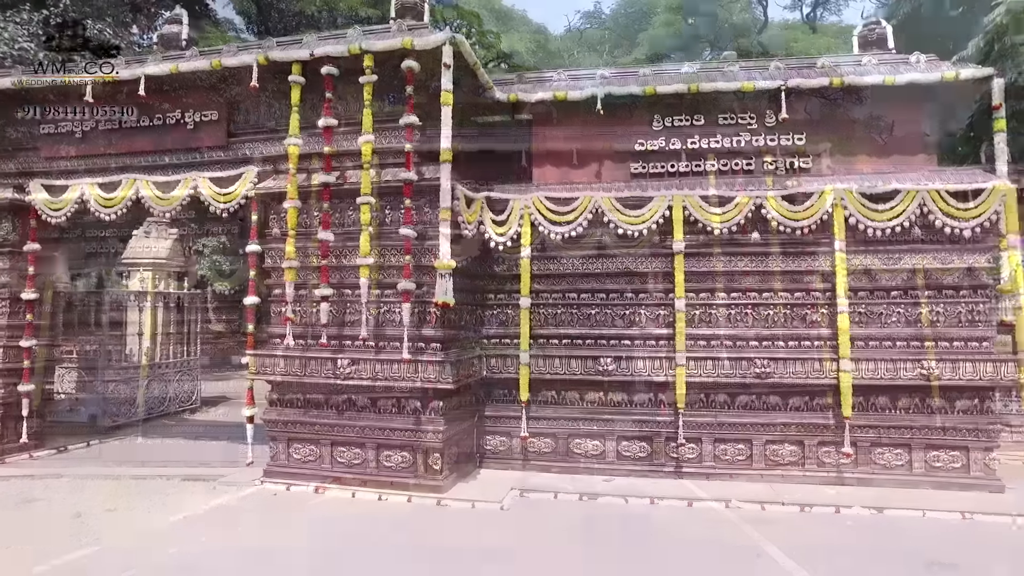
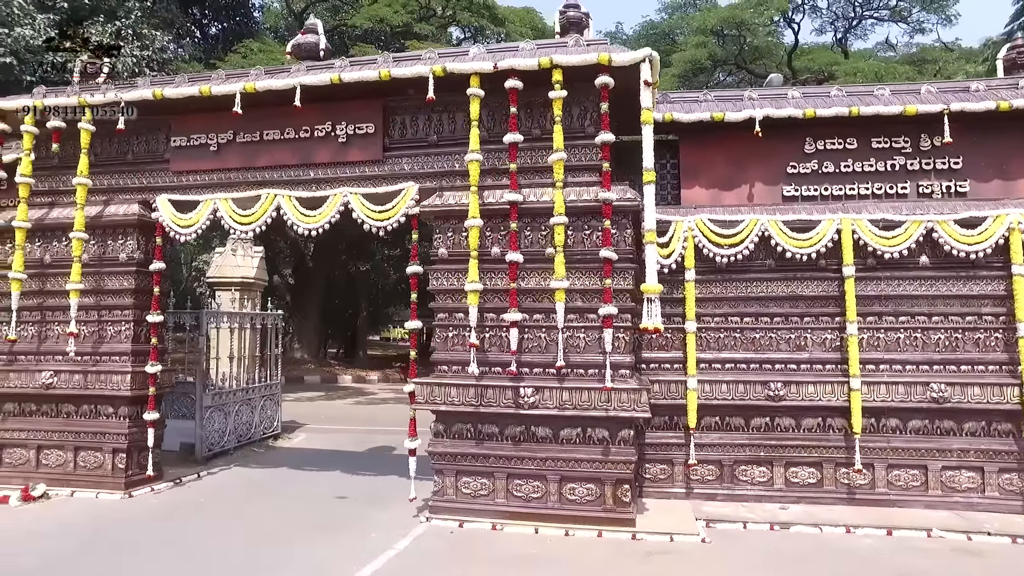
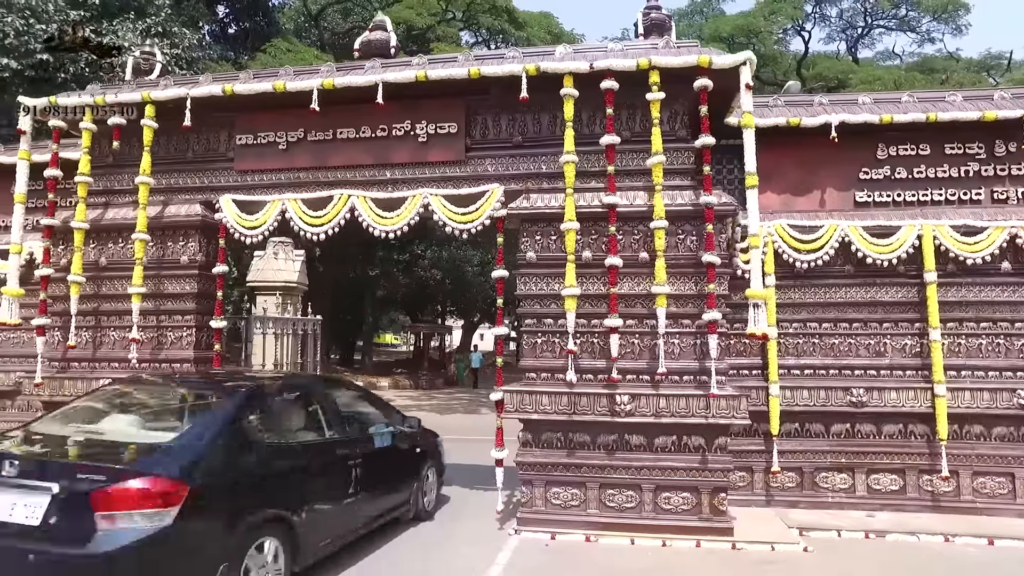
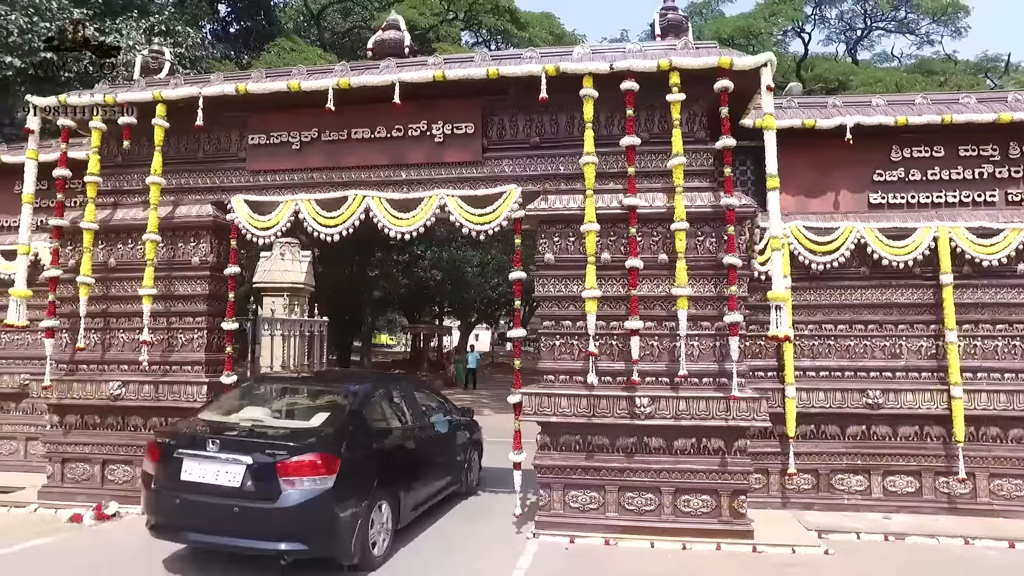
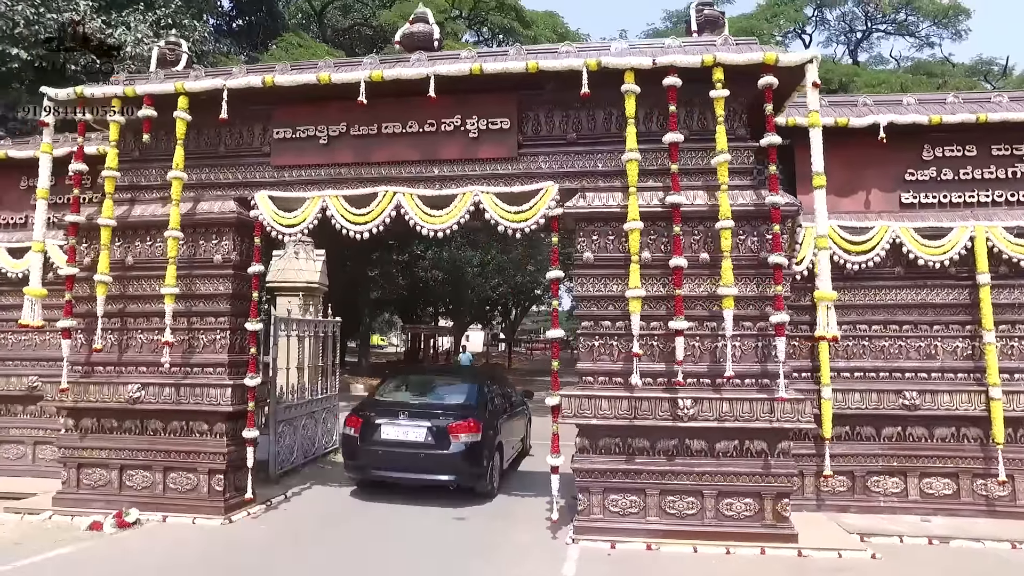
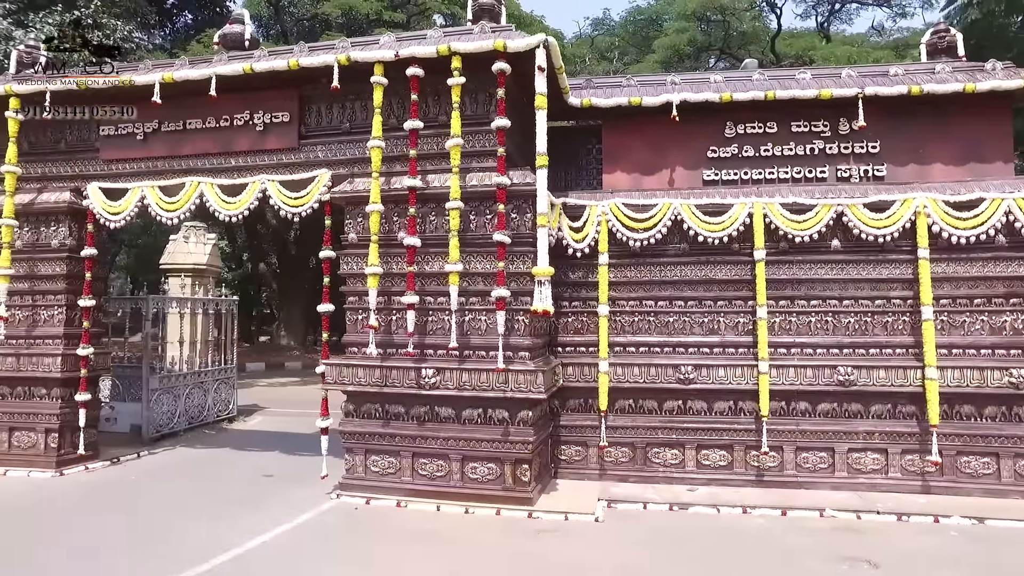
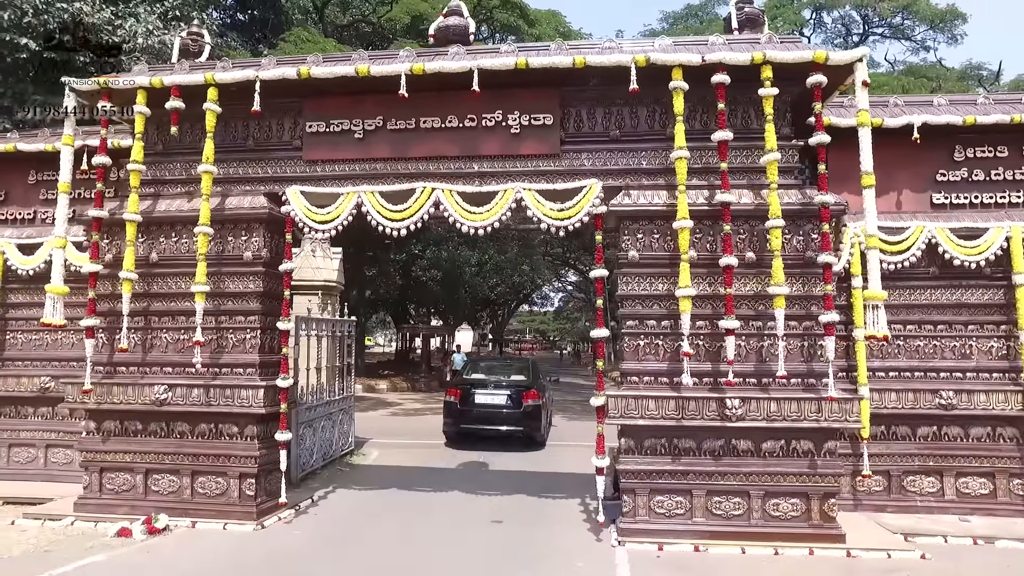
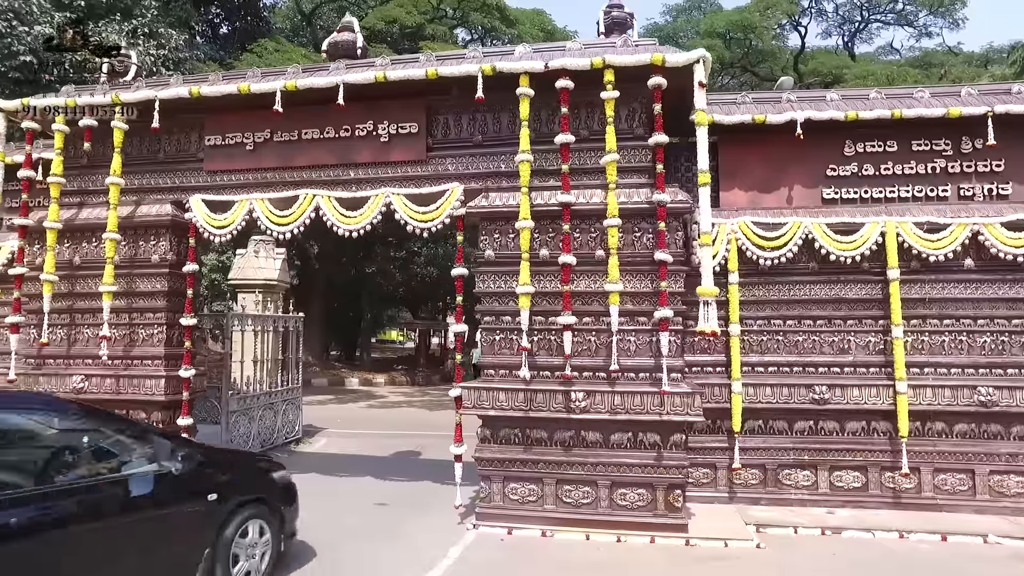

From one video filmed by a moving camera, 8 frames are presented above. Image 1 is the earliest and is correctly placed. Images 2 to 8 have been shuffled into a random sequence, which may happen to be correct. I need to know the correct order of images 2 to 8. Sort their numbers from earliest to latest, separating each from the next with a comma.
6, 2, 8, 3, 4, 5, 7
